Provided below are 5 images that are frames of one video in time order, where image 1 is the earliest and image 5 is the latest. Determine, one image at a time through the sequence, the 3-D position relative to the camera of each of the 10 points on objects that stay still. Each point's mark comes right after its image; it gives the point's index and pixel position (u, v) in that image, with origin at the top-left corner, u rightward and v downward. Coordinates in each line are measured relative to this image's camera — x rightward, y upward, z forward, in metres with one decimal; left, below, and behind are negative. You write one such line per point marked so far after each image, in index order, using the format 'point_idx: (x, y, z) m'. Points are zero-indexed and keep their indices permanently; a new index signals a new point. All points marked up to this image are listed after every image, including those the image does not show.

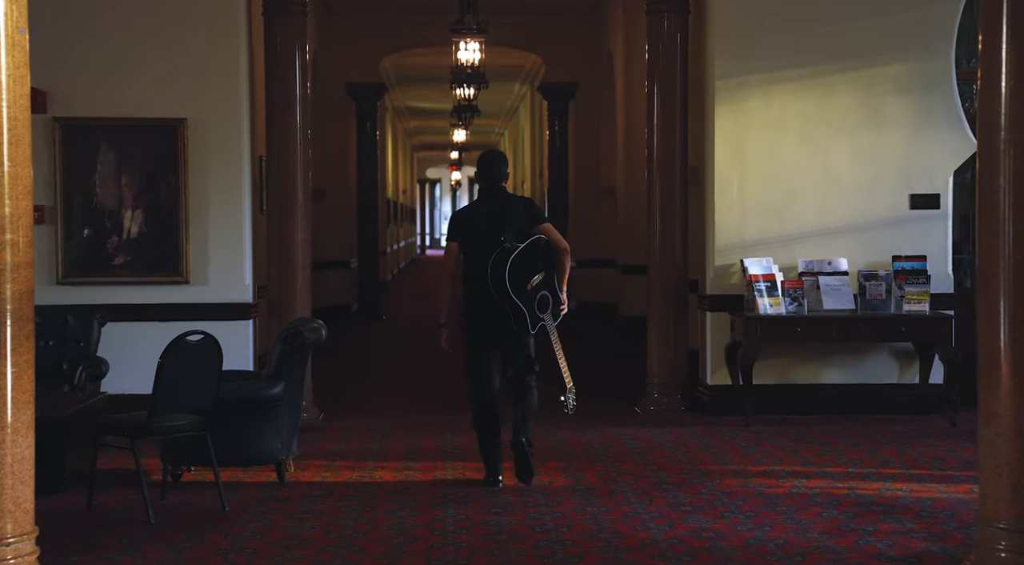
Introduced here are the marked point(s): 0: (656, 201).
0: (+1.0, +0.6, +7.5) m
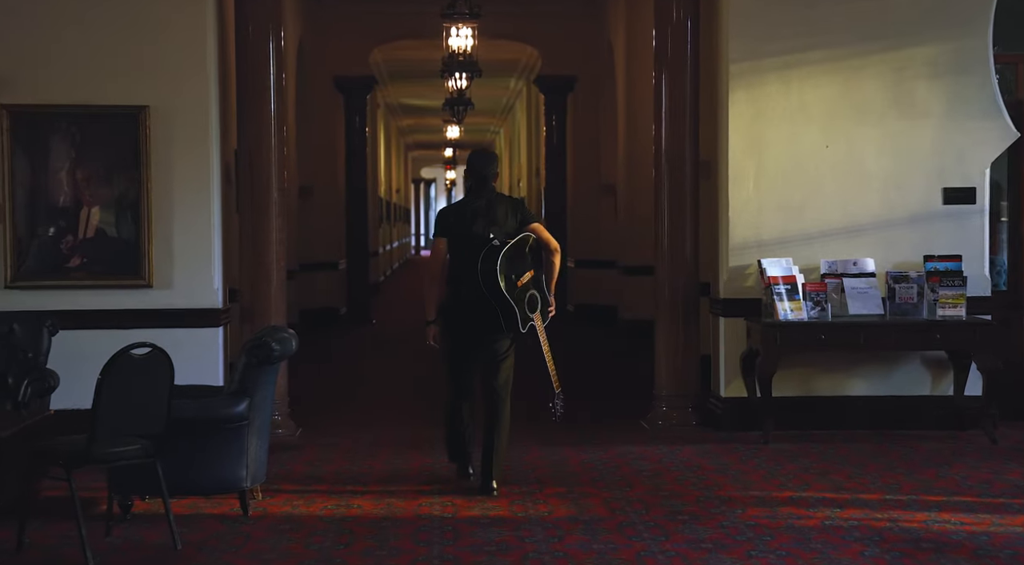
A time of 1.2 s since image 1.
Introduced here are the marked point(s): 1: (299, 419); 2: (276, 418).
0: (+1.0, +0.5, +6.9) m
1: (-1.5, -0.9, +7.4) m
2: (-1.5, -0.8, +6.7) m
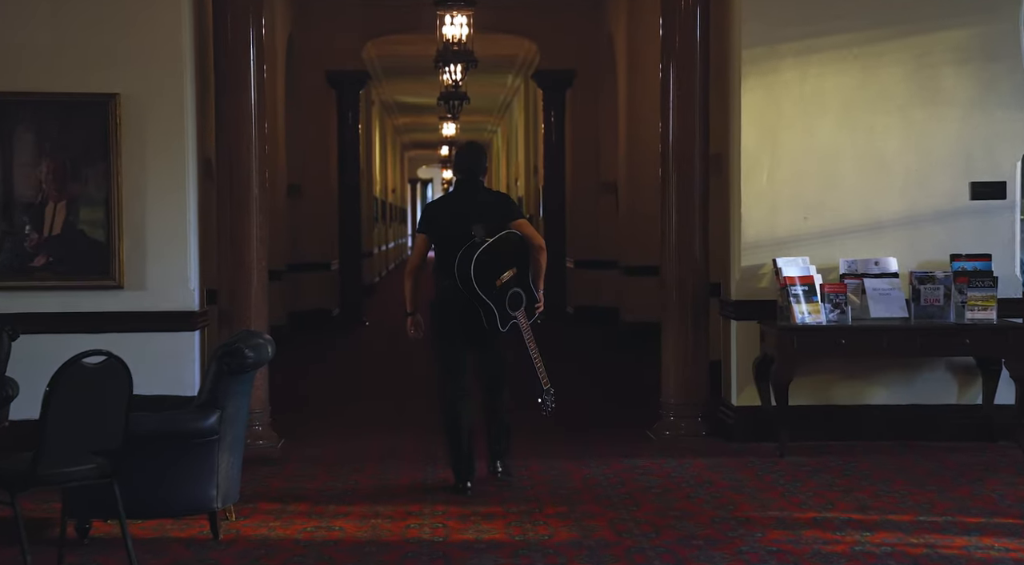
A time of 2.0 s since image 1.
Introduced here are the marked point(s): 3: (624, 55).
0: (+1.0, +0.5, +6.4) m
1: (-1.5, -0.9, +7.0) m
2: (-1.5, -0.8, +6.3) m
3: (+1.3, +2.6, +12.2) m
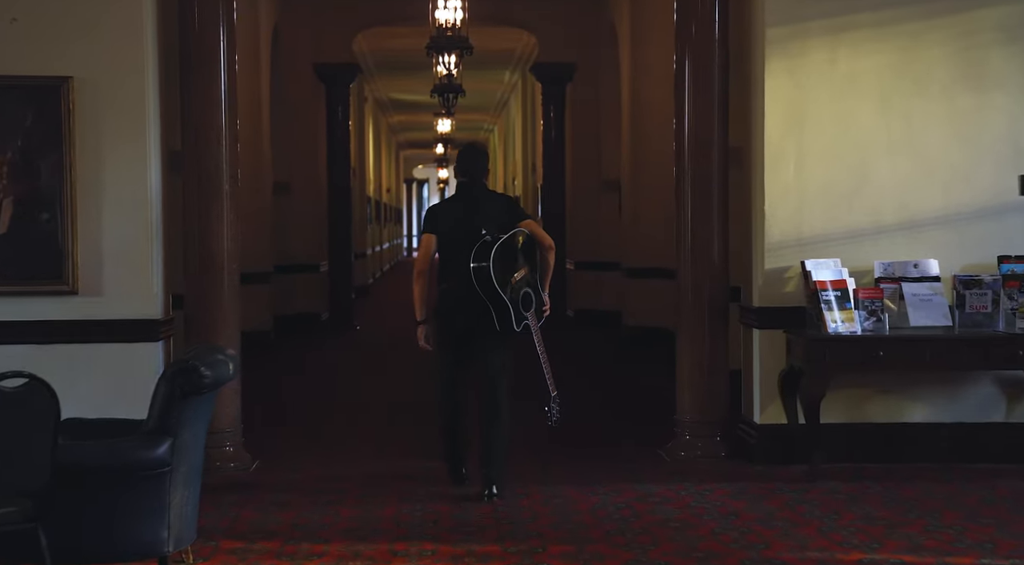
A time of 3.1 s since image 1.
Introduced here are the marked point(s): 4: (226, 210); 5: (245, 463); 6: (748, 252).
0: (+0.9, +0.5, +5.8) m
1: (-1.5, -1.0, +6.3) m
2: (-1.5, -0.9, +5.6) m
3: (+1.2, +2.5, +11.6) m
4: (-1.5, +0.4, +5.7) m
5: (-1.4, -0.9, +5.7) m
6: (+1.3, +0.2, +5.8) m
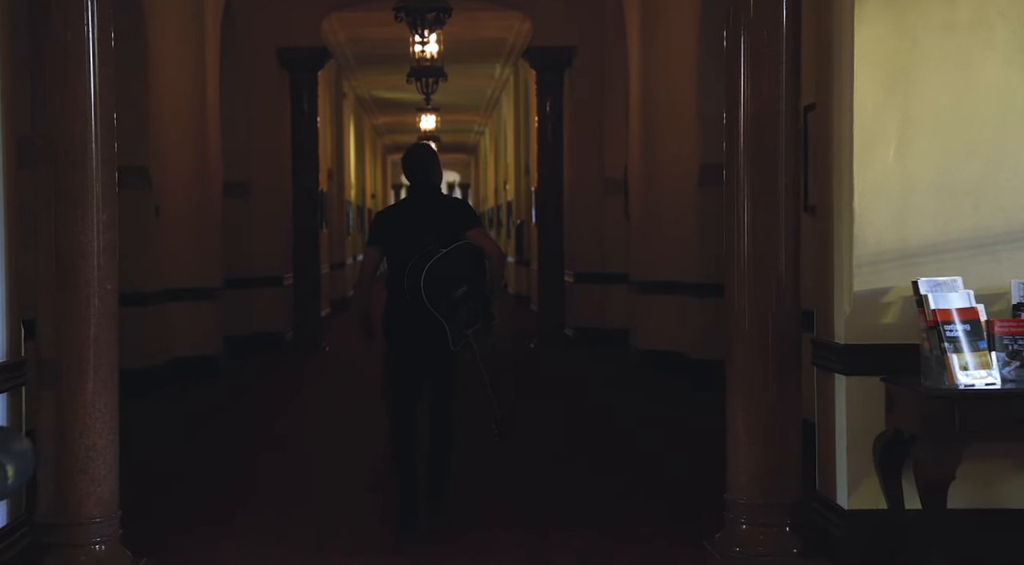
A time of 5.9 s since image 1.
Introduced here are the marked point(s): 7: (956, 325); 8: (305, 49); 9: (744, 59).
0: (+0.9, +0.4, +4.2) m
1: (-1.5, -1.1, +4.7) m
2: (-1.5, -1.0, +4.0) m
3: (+1.1, +2.4, +10.0) m
4: (-1.6, +0.3, +4.1) m
5: (-1.4, -1.1, +4.0) m
6: (+1.2, +0.1, +4.1) m
7: (+1.5, -0.1, +3.7) m
8: (-2.2, +2.5, +11.6) m
9: (+0.9, +0.9, +4.2) m
